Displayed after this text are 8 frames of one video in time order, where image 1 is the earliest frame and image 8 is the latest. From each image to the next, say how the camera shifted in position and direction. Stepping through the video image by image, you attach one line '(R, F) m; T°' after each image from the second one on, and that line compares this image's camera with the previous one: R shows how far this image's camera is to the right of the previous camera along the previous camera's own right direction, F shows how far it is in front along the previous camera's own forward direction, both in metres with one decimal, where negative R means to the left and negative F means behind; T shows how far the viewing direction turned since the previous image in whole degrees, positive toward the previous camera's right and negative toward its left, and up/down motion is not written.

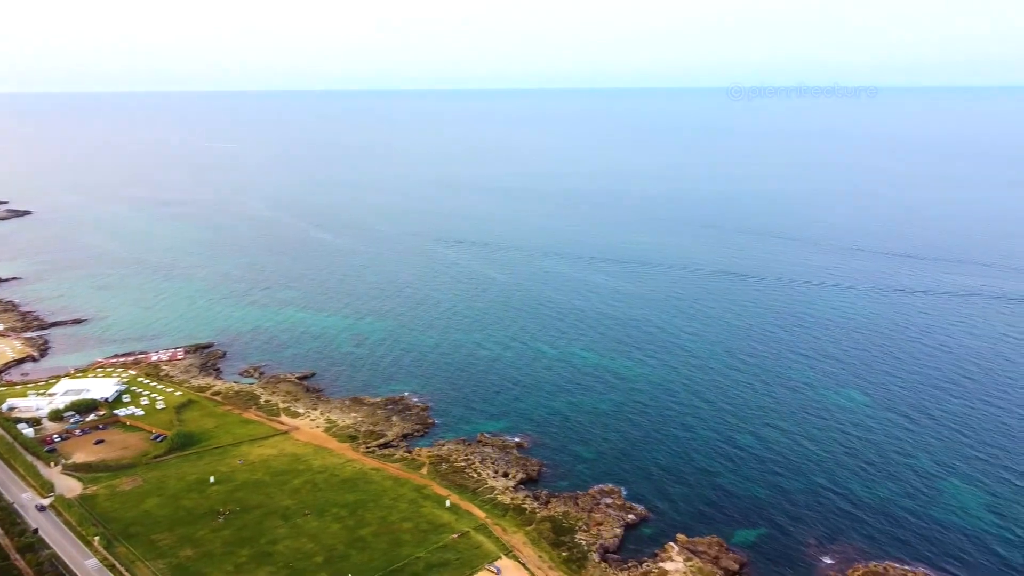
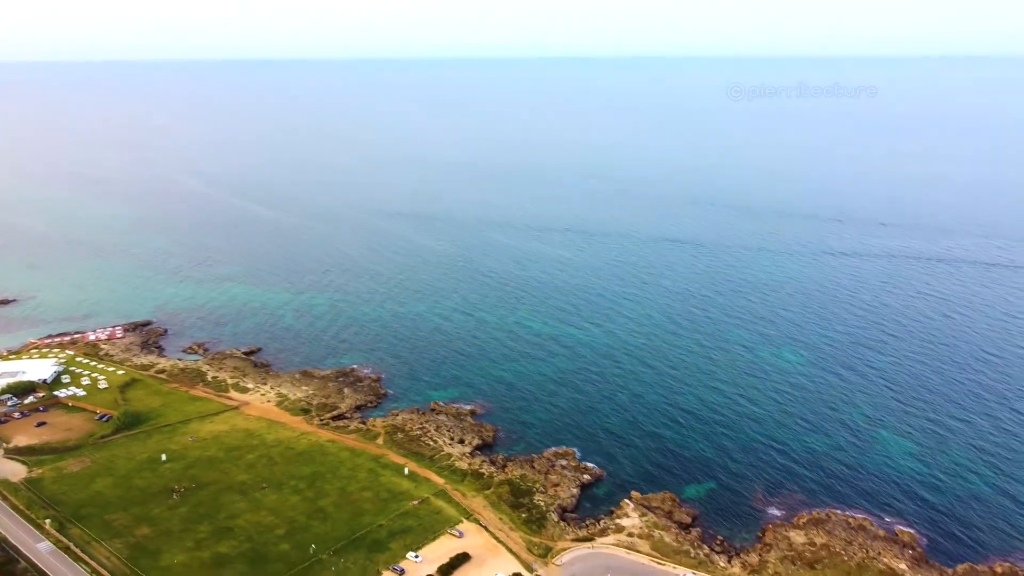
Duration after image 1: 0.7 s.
(-1.7, -0.6) m; +5°
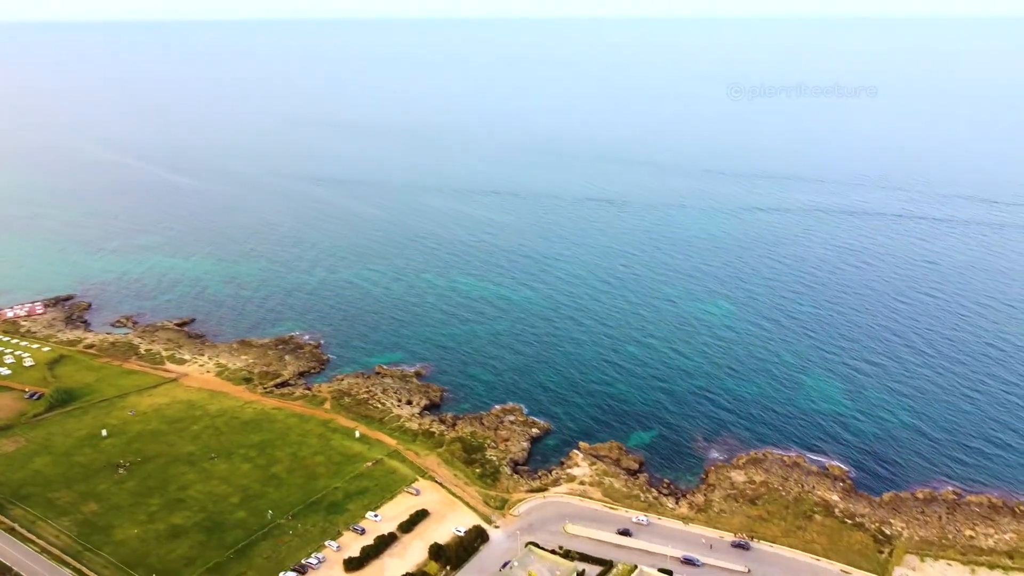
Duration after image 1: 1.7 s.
(-2.3, -0.7) m; +6°
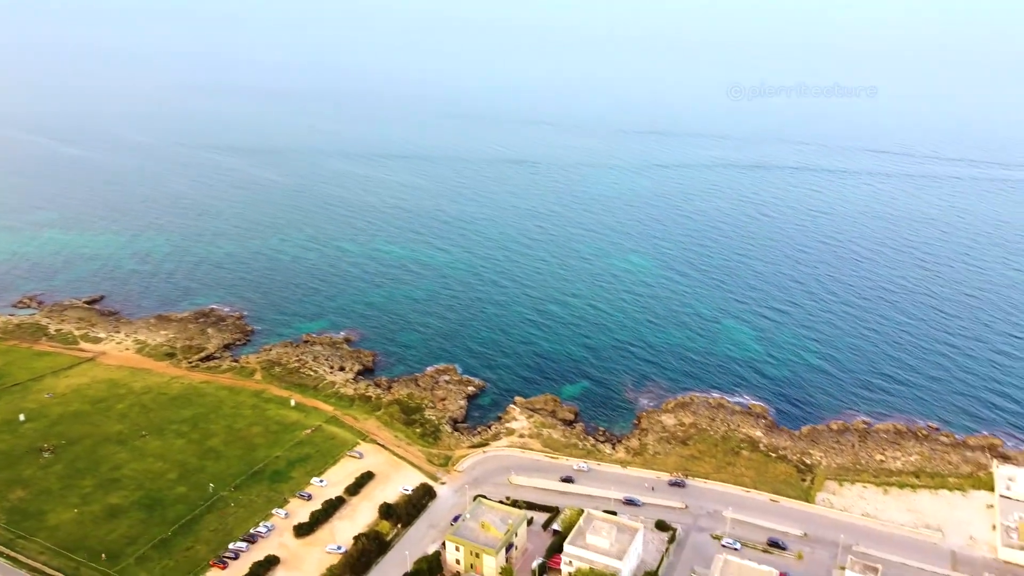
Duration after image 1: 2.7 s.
(-2.3, -0.6) m; +7°
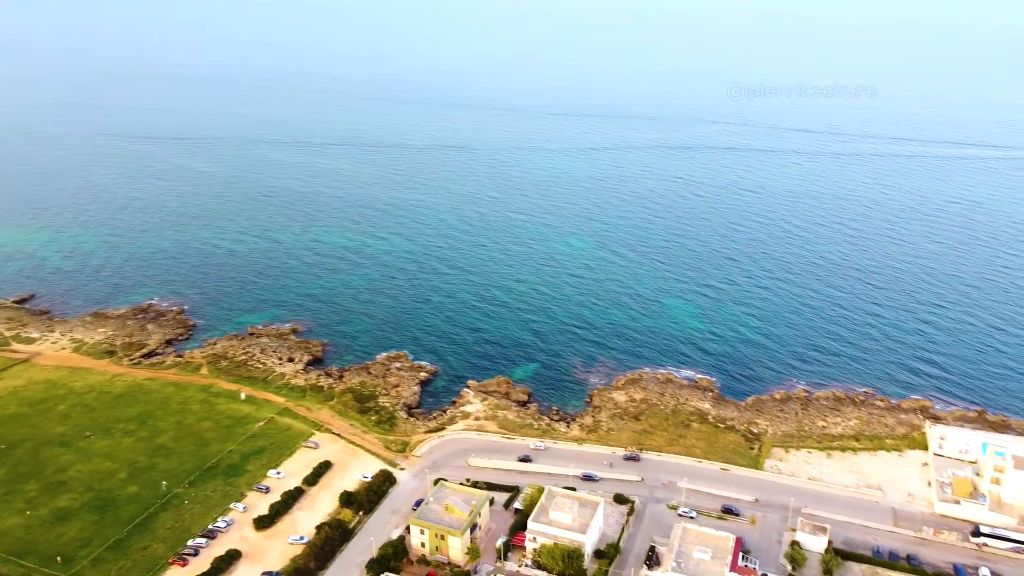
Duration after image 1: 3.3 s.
(-1.4, -0.4) m; +5°
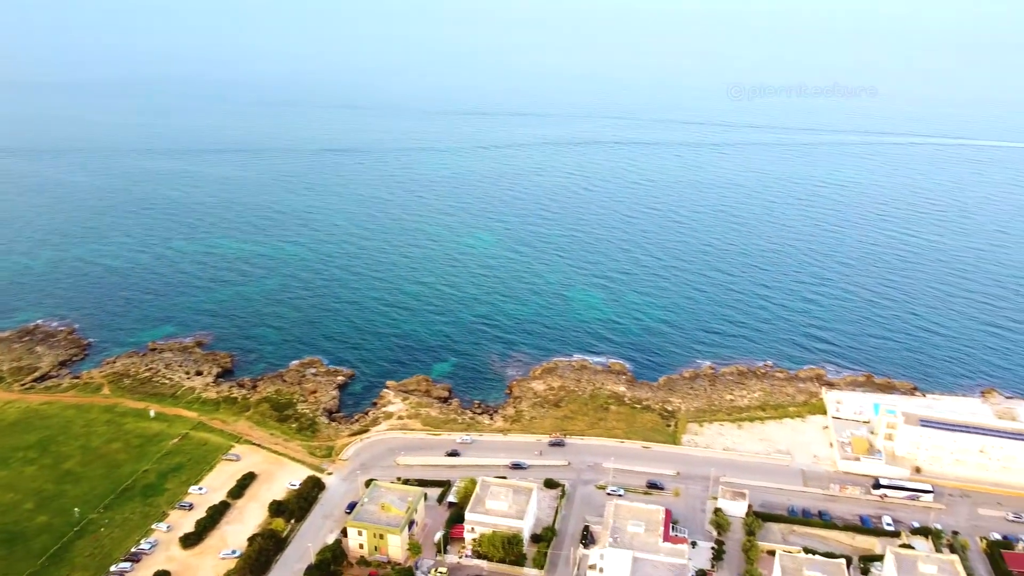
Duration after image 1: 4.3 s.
(-2.3, -0.5) m; +8°
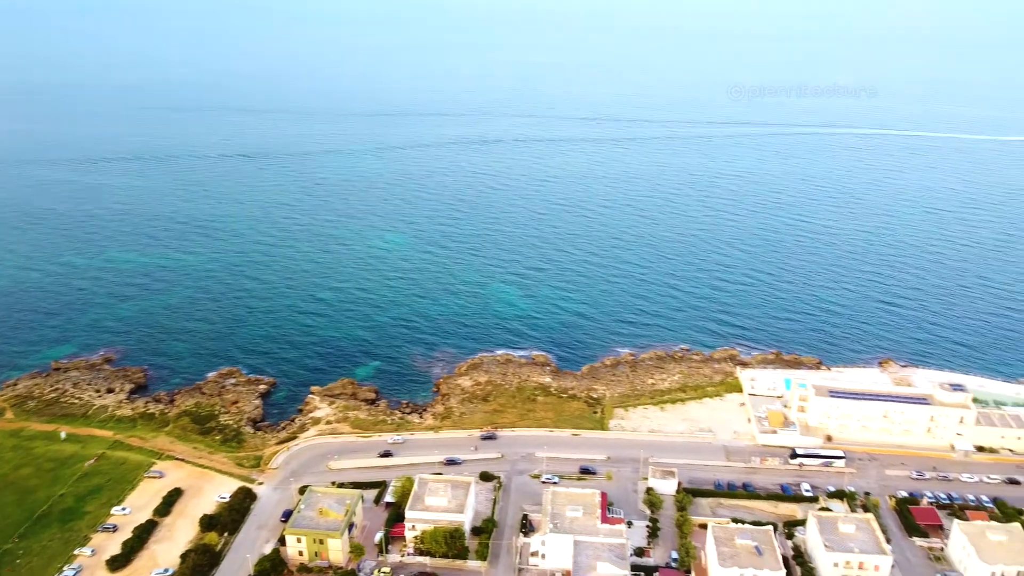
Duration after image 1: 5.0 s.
(-1.6, -0.4) m; +7°
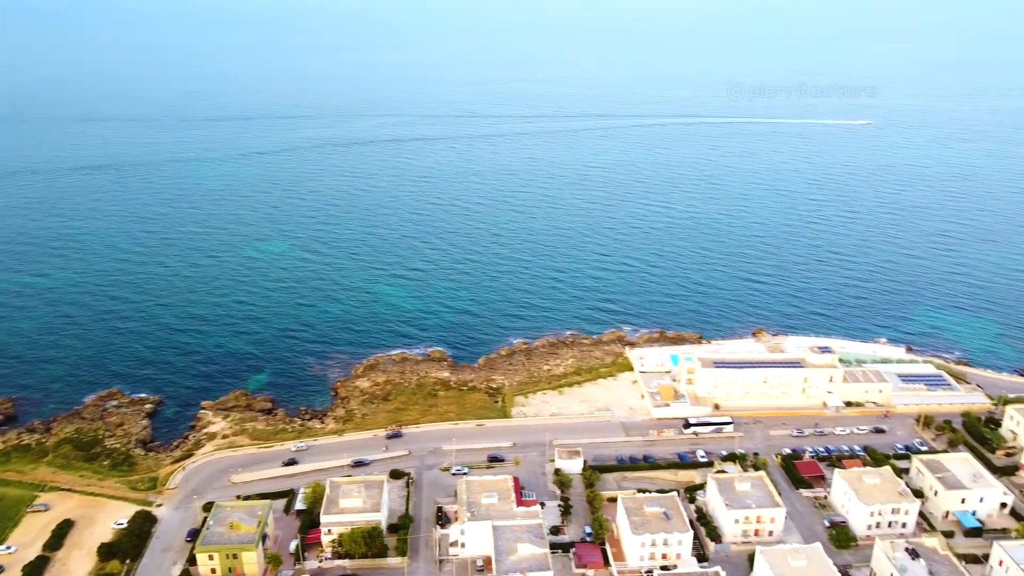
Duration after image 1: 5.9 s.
(-2.0, -0.6) m; +9°
